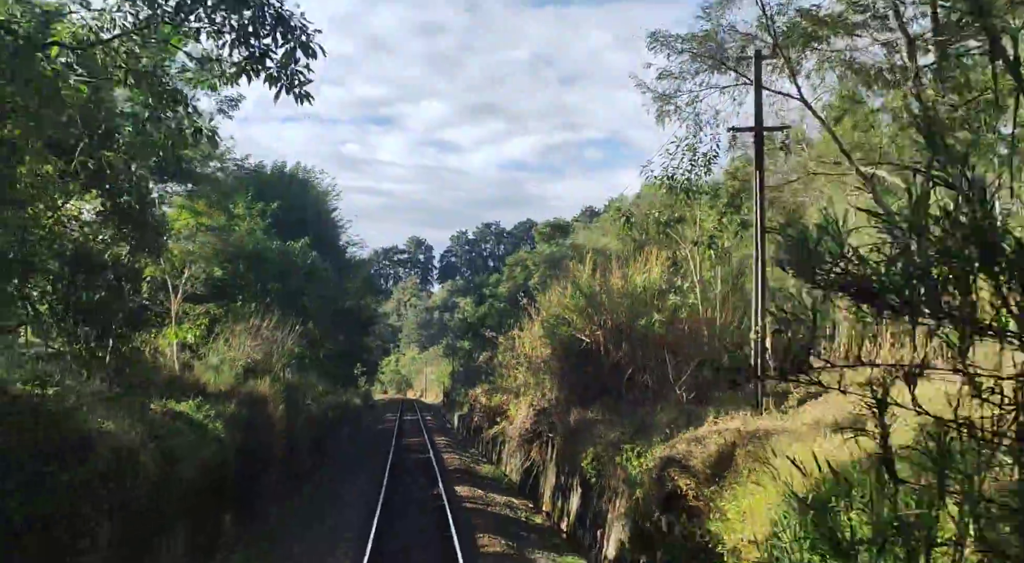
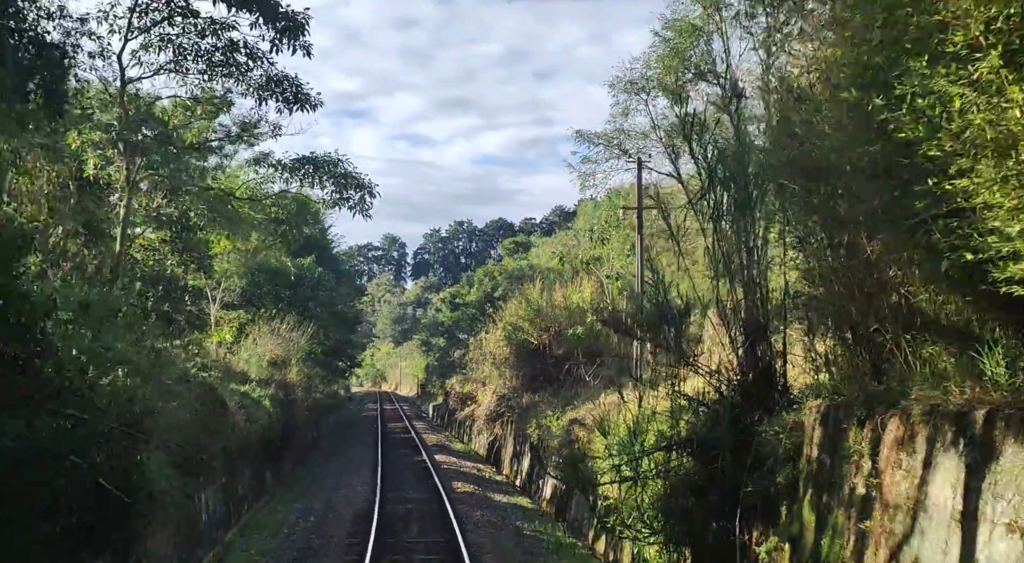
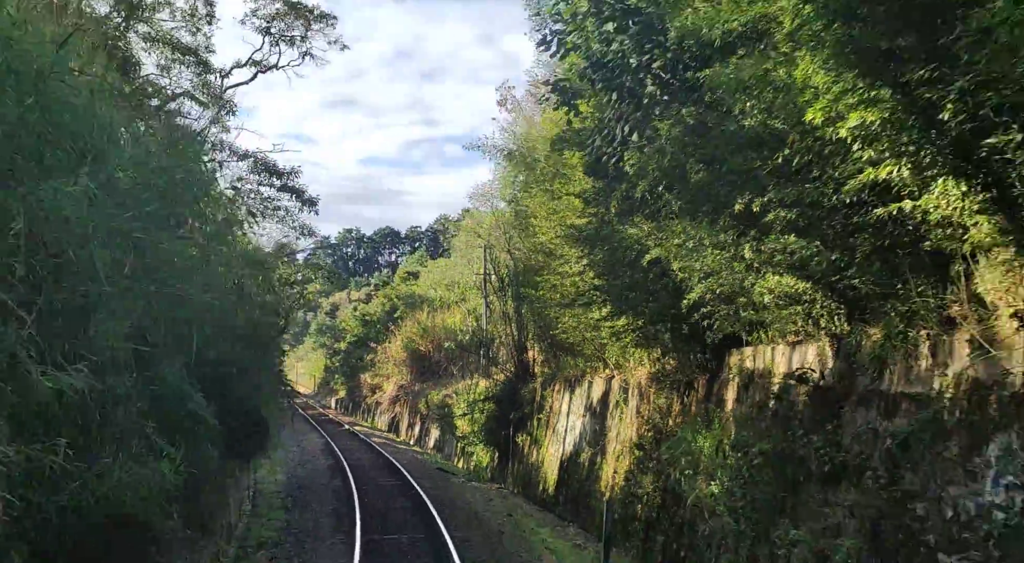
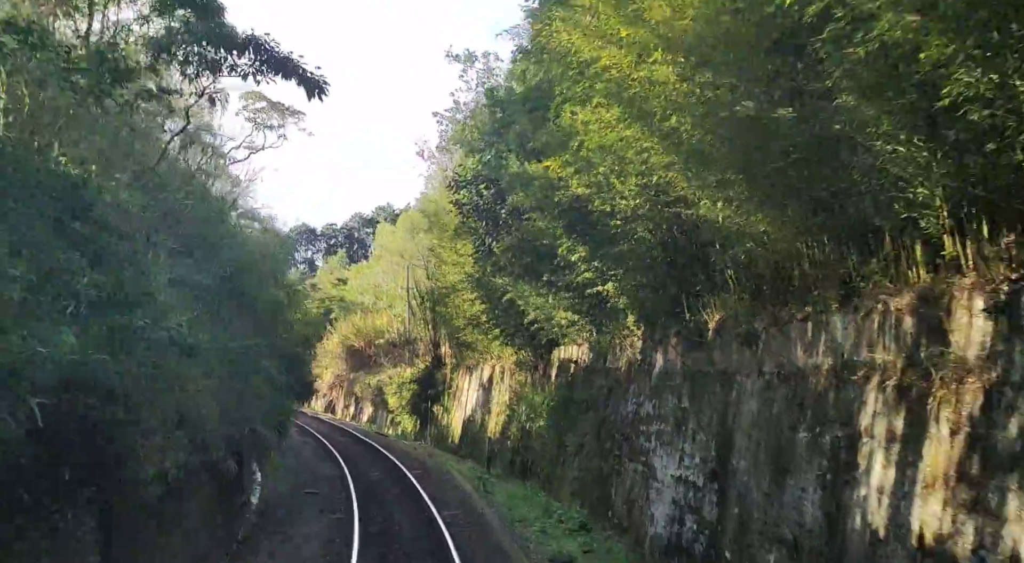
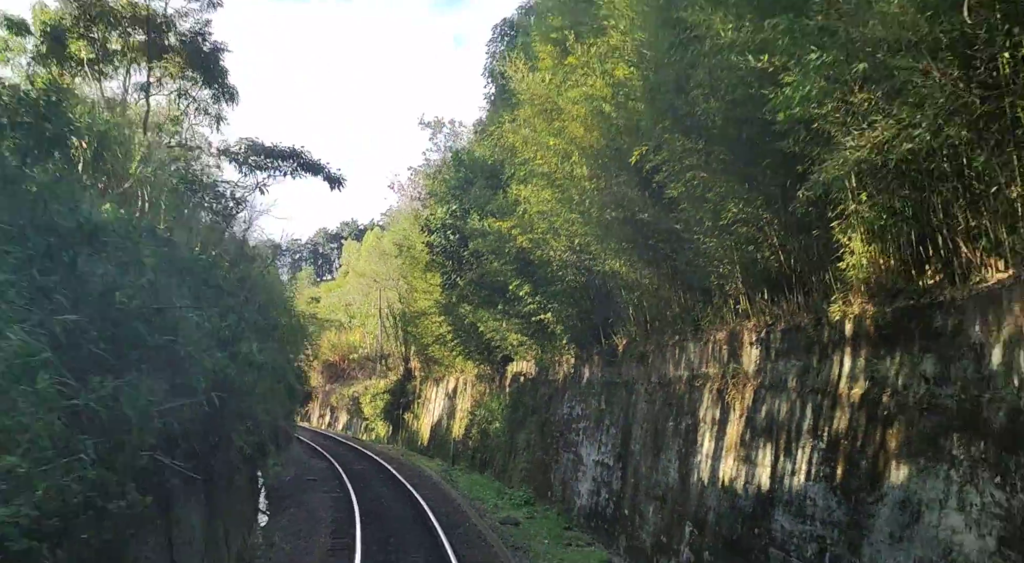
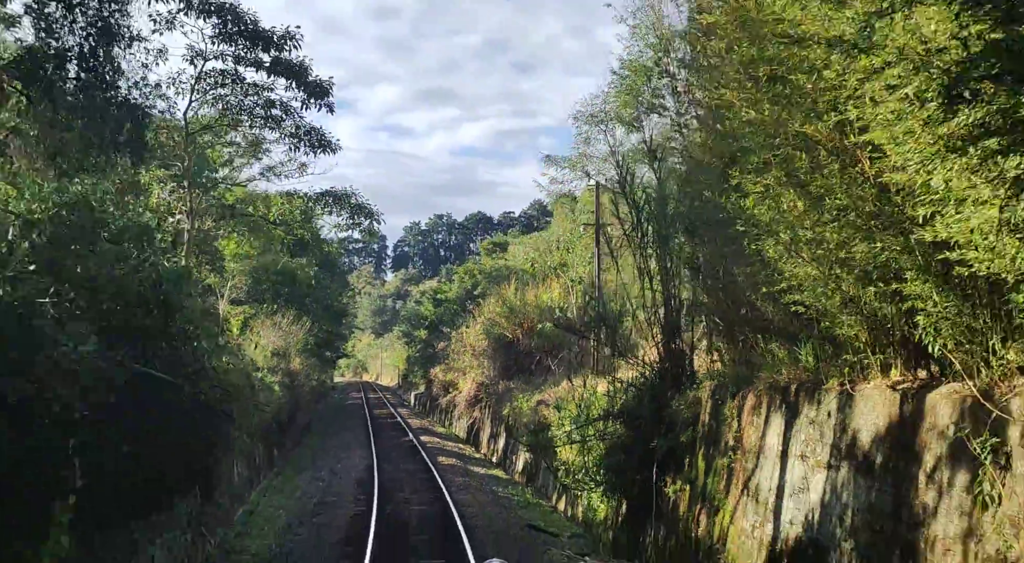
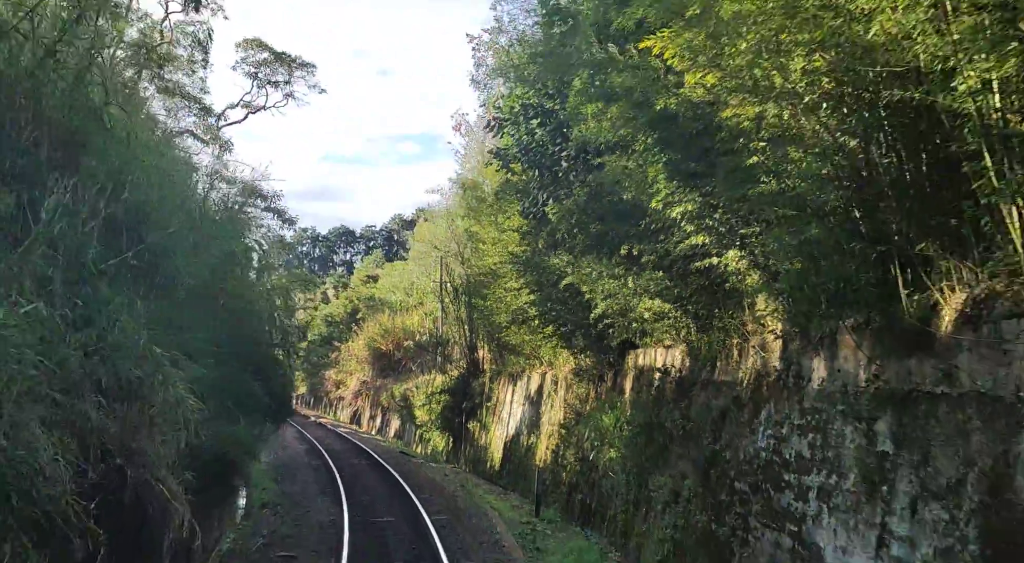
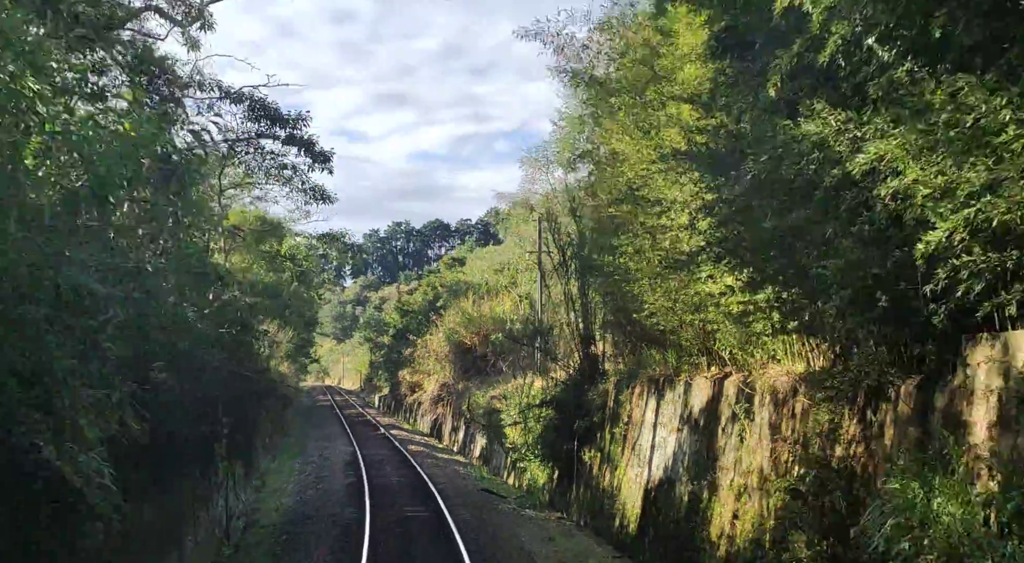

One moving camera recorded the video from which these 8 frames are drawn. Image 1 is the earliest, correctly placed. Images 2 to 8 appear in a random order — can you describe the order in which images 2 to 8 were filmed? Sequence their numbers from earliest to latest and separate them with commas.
2, 6, 8, 3, 7, 4, 5
